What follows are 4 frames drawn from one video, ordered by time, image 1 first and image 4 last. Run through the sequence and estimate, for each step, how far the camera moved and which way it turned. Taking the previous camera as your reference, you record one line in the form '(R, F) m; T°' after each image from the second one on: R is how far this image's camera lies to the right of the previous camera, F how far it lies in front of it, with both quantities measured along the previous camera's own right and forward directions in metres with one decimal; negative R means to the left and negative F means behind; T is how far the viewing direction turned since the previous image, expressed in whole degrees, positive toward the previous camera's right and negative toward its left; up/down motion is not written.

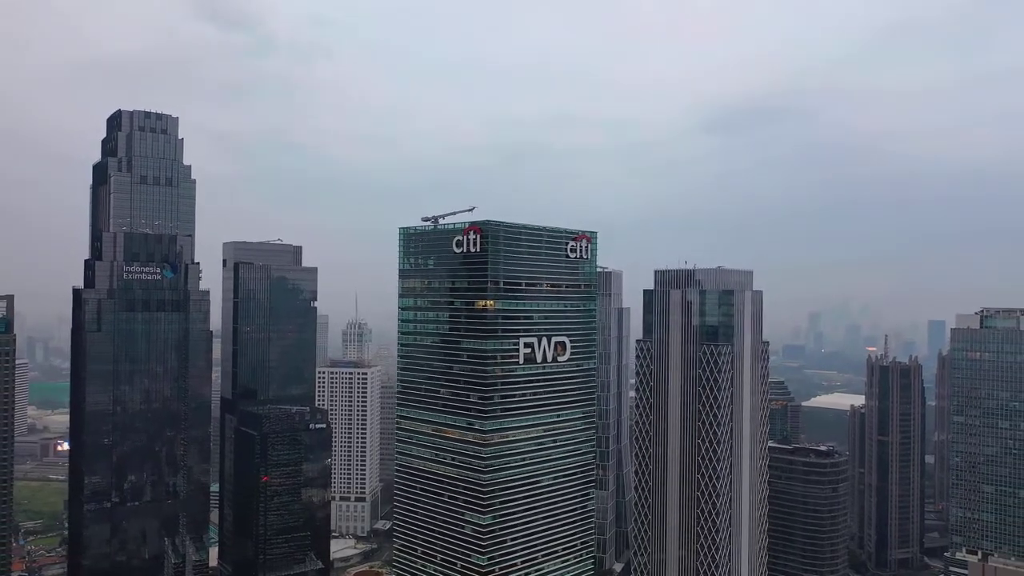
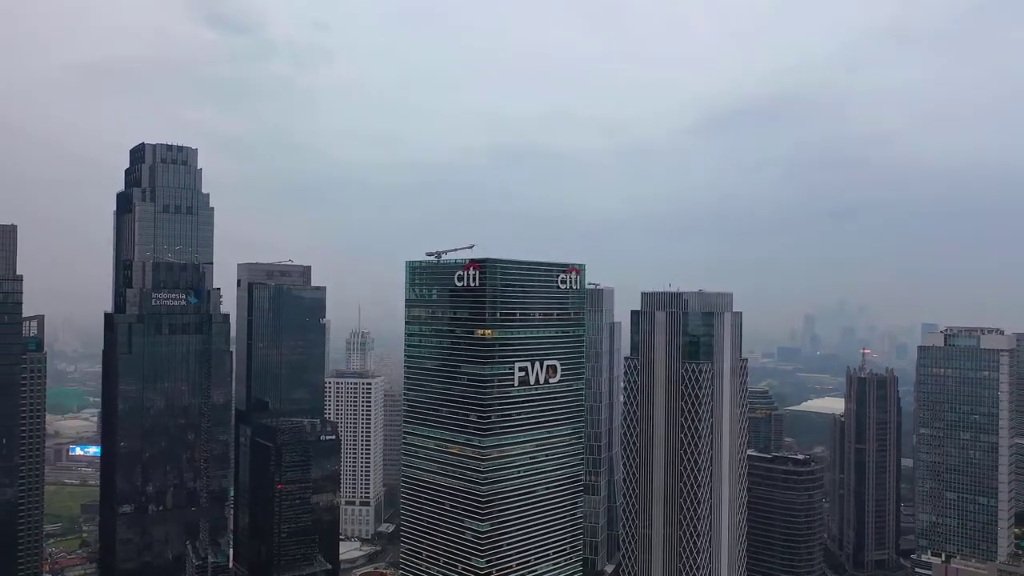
(+0.1, -2.5) m; 0°
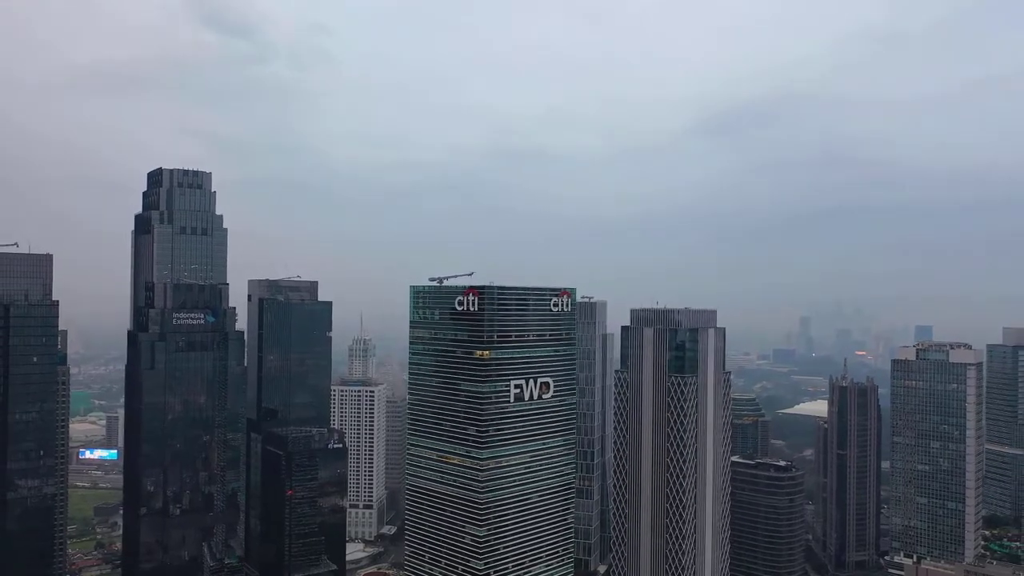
(+0.1, -2.2) m; 0°
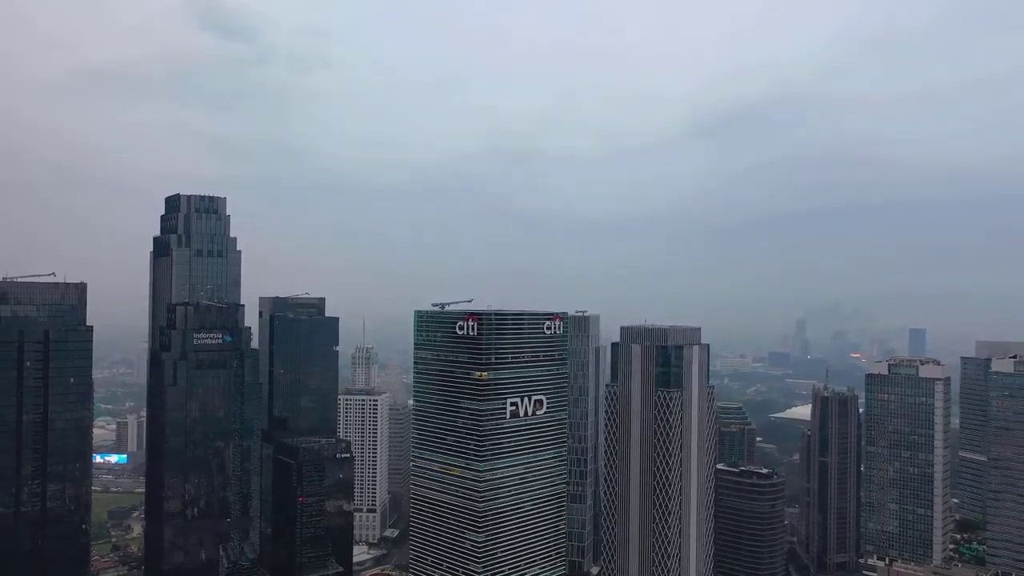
(+0.1, -2.4) m; 0°
